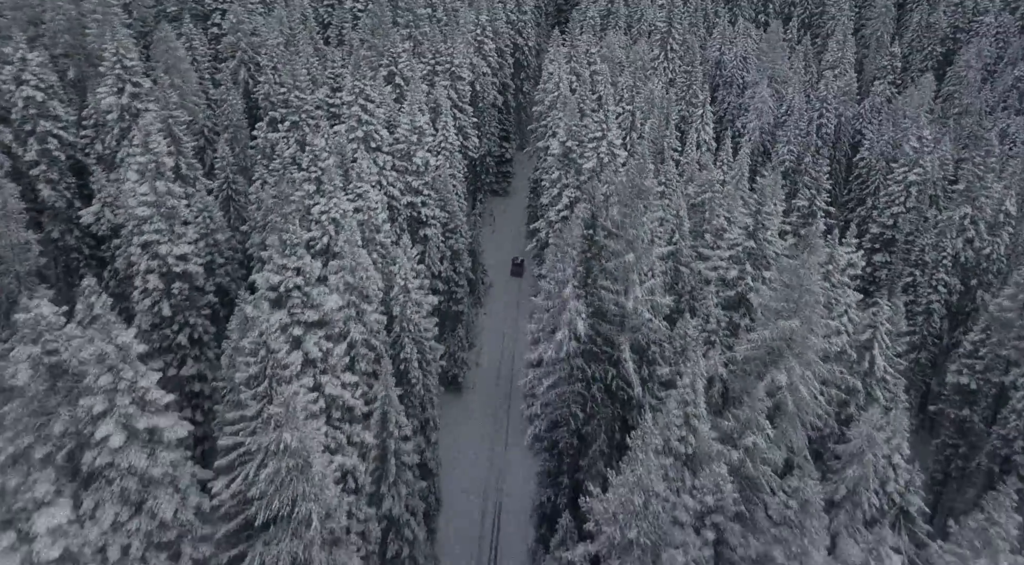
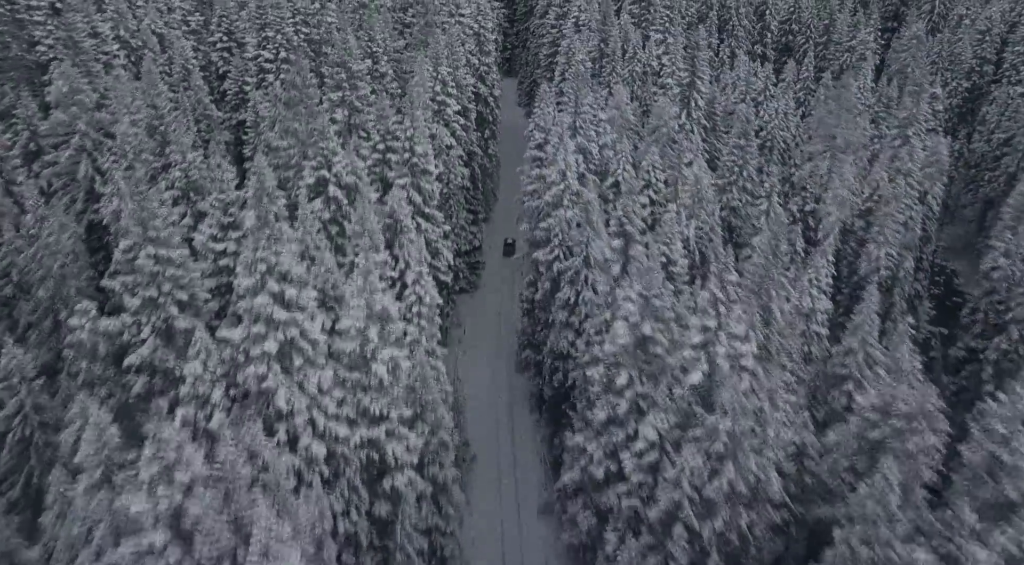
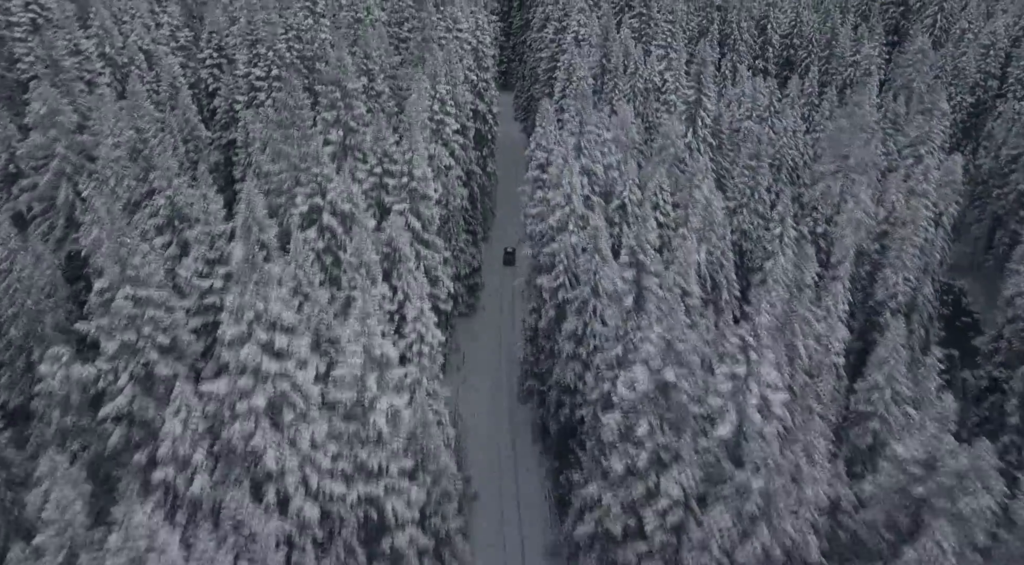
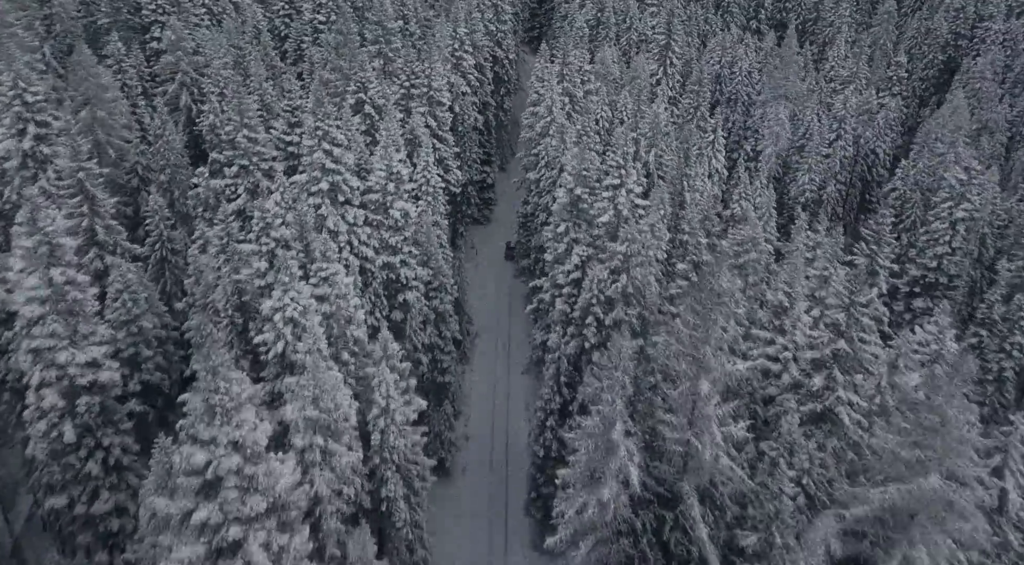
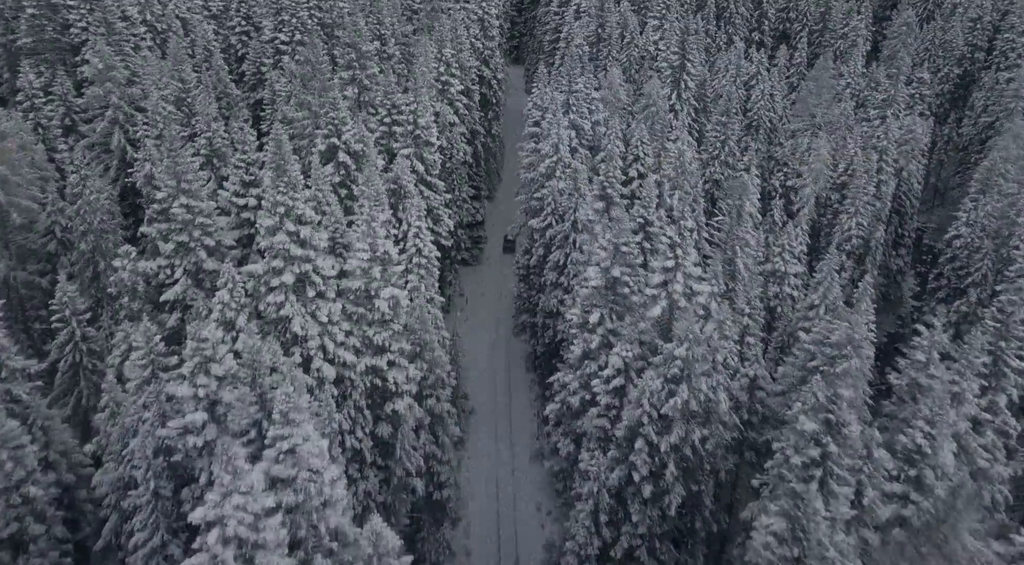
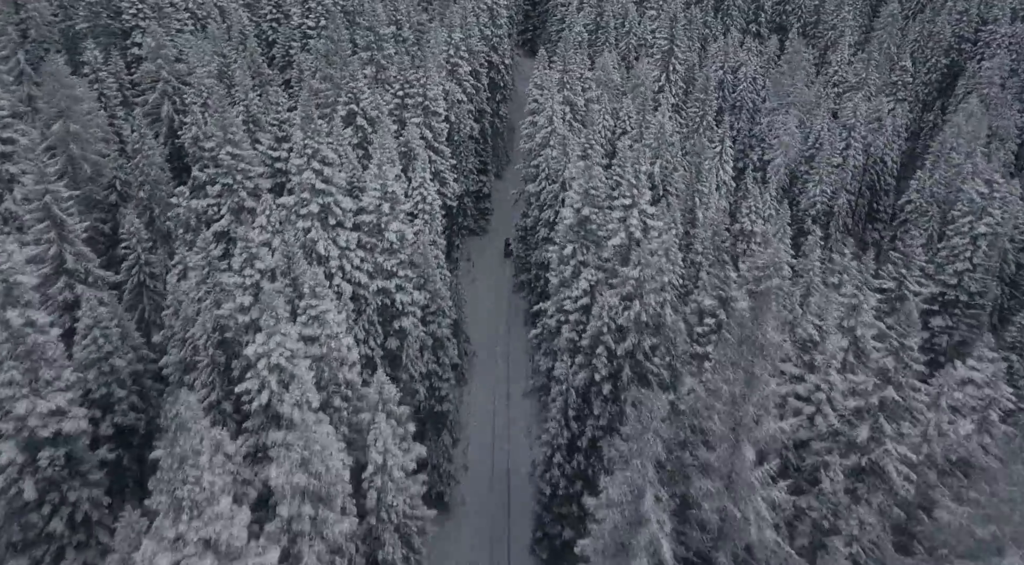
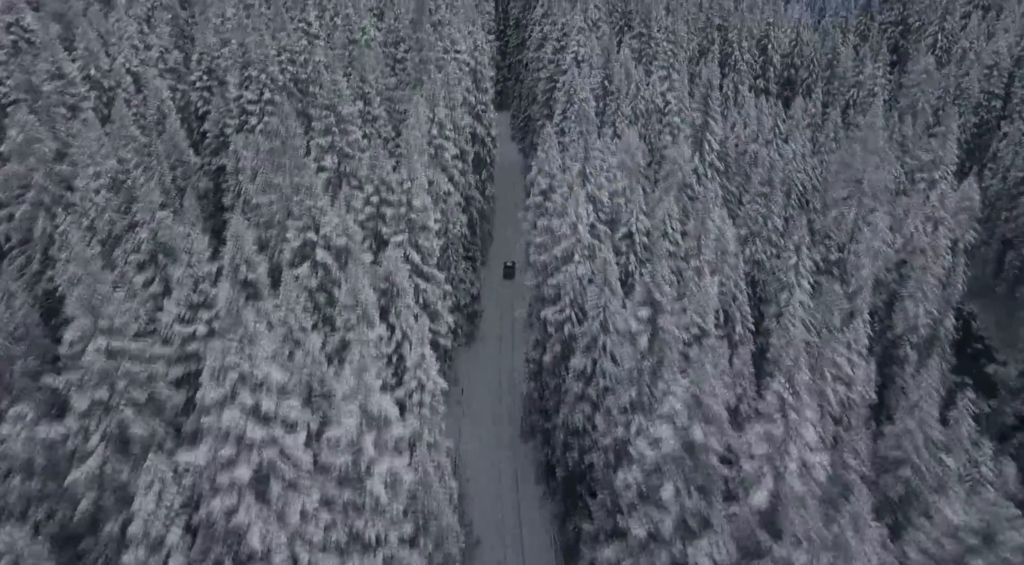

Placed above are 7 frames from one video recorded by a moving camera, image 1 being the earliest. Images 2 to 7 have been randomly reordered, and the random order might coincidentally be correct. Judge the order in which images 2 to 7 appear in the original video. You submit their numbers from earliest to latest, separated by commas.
4, 6, 5, 2, 3, 7
